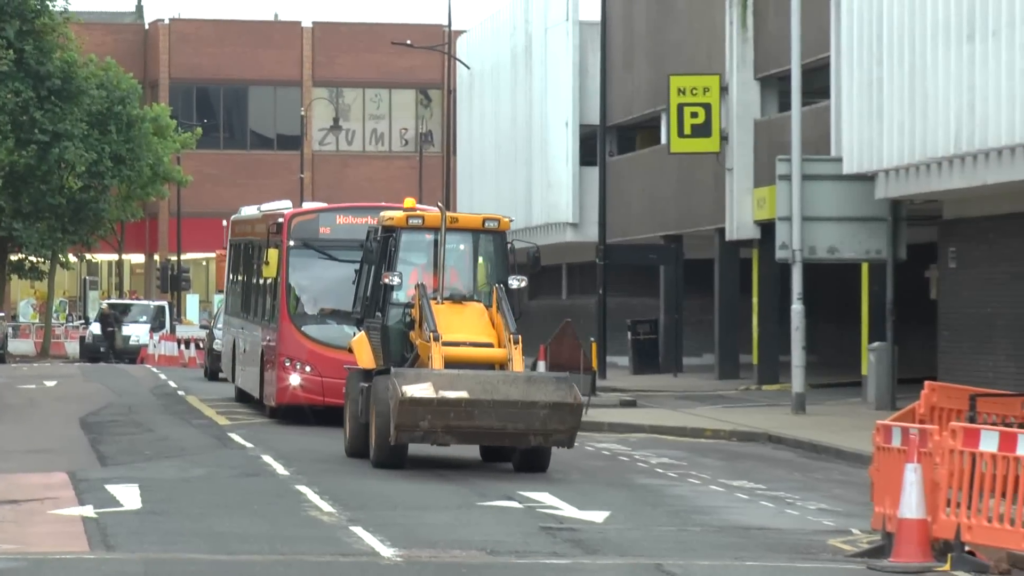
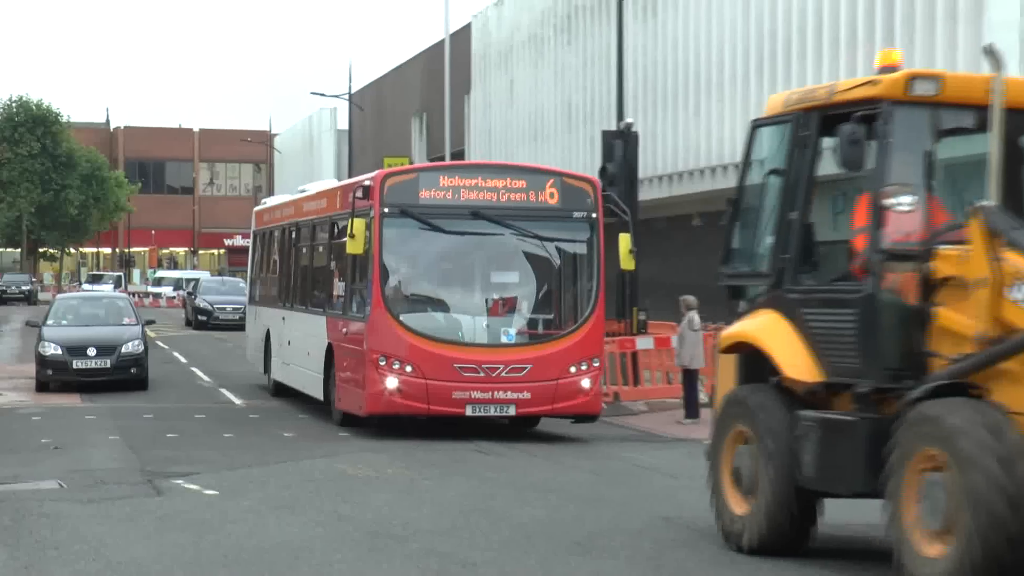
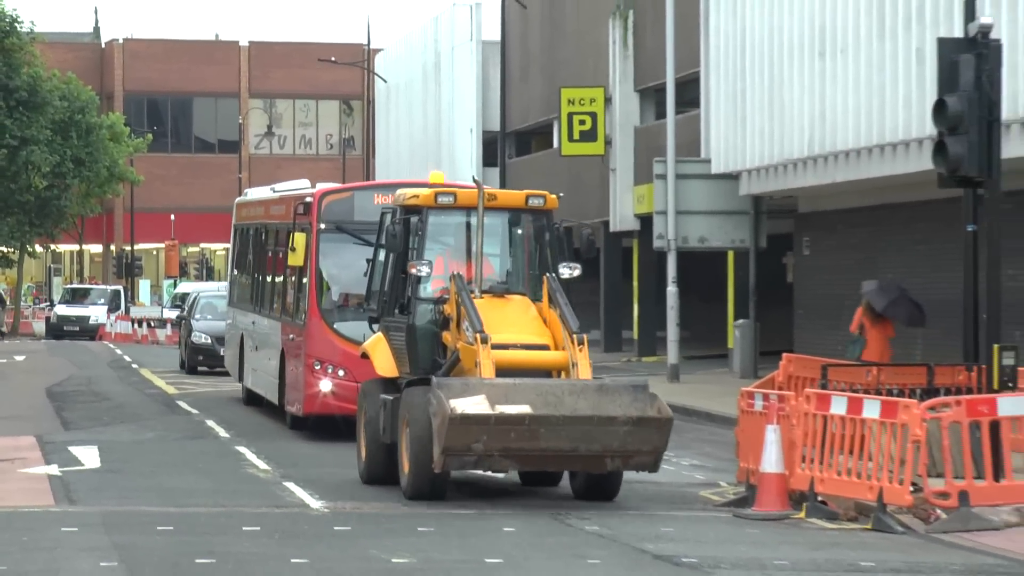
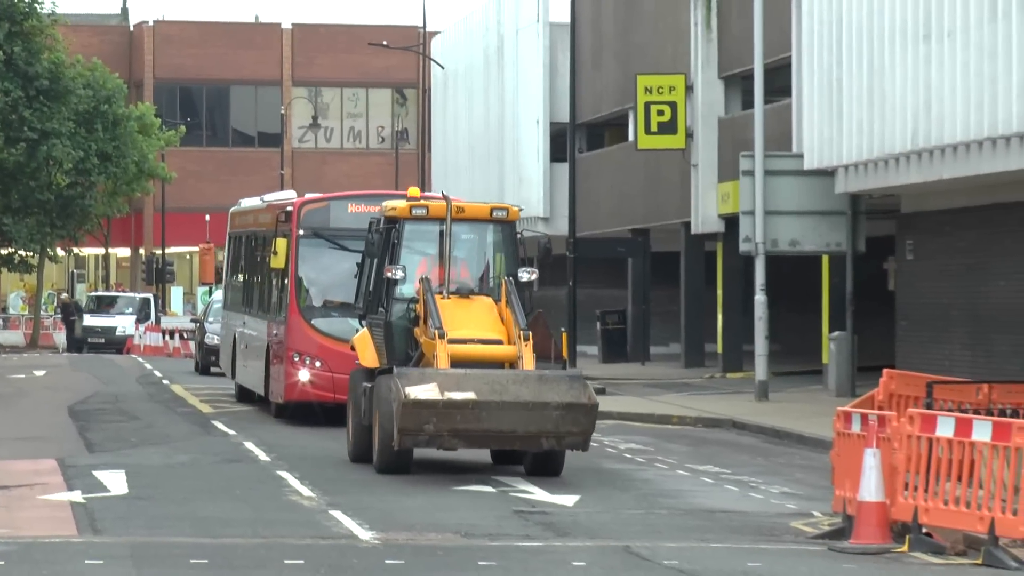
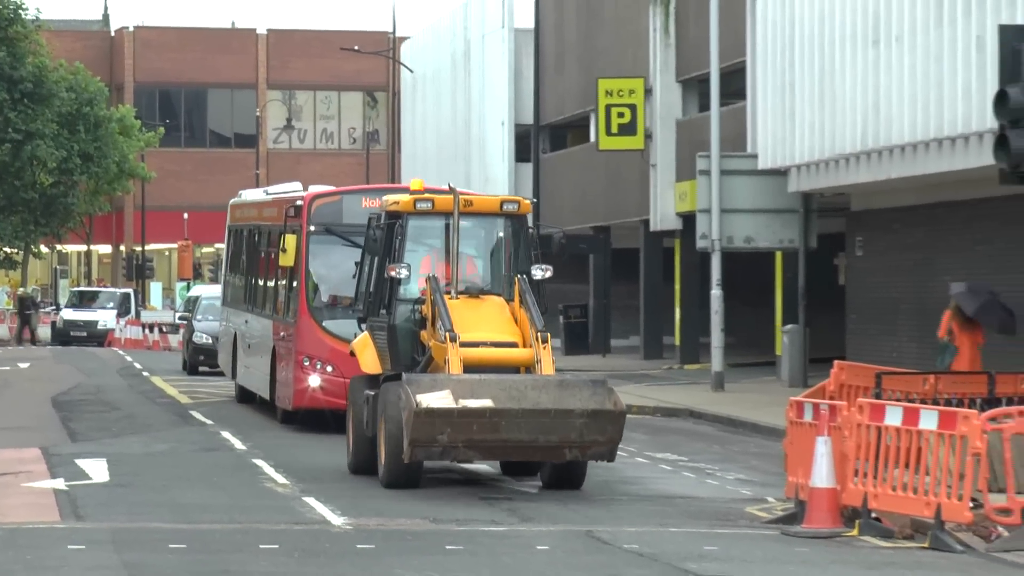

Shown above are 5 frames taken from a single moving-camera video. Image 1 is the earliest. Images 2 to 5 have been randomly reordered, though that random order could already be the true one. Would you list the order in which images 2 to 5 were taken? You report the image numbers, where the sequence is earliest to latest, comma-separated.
4, 5, 3, 2
